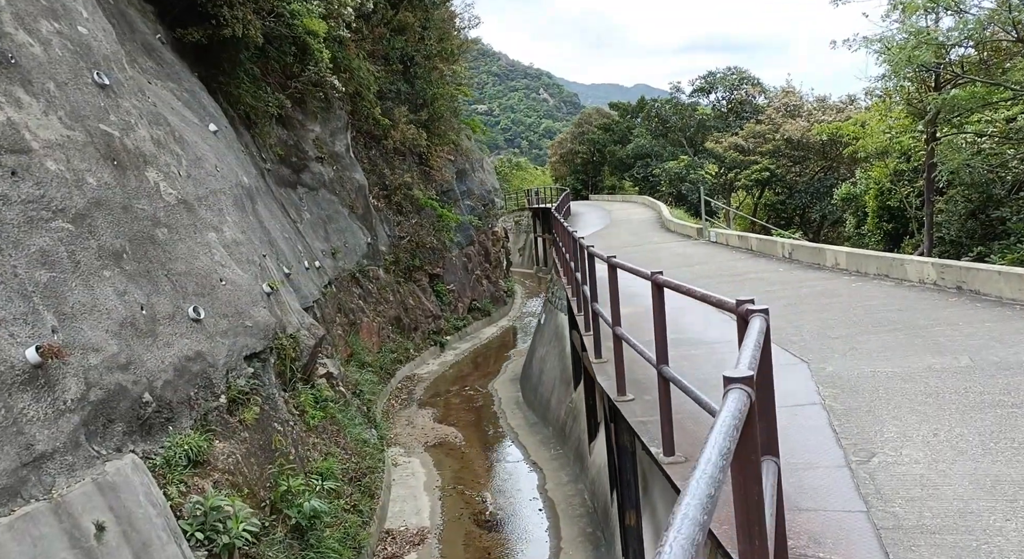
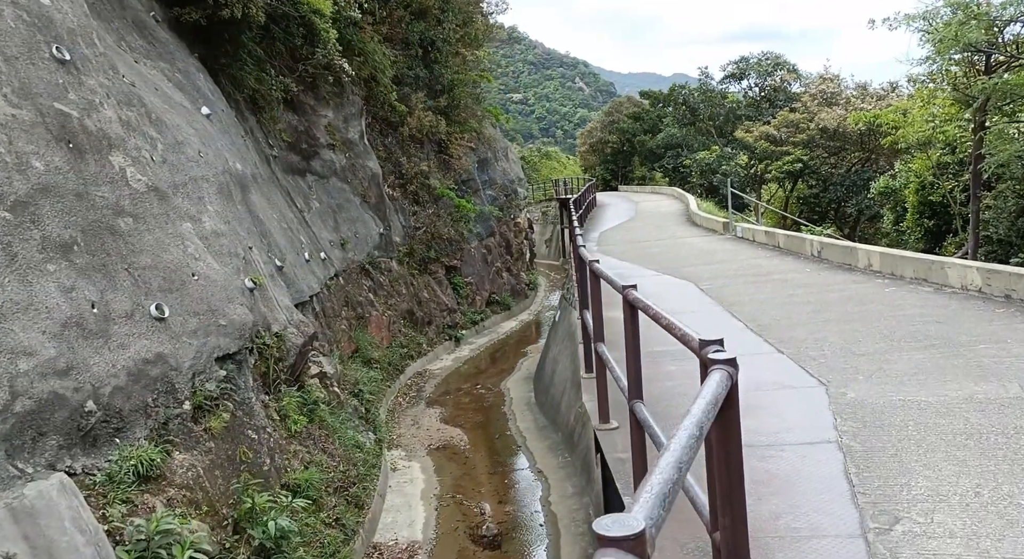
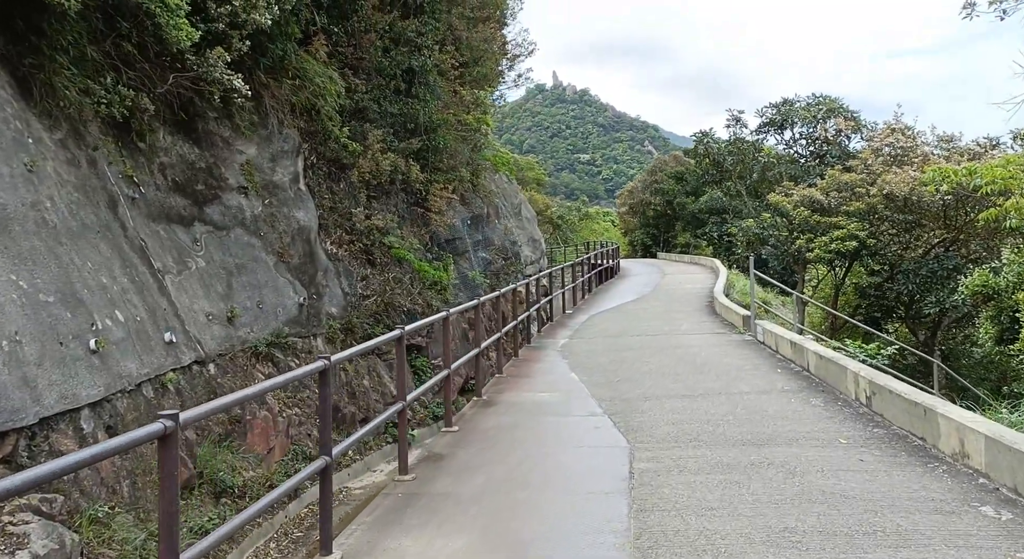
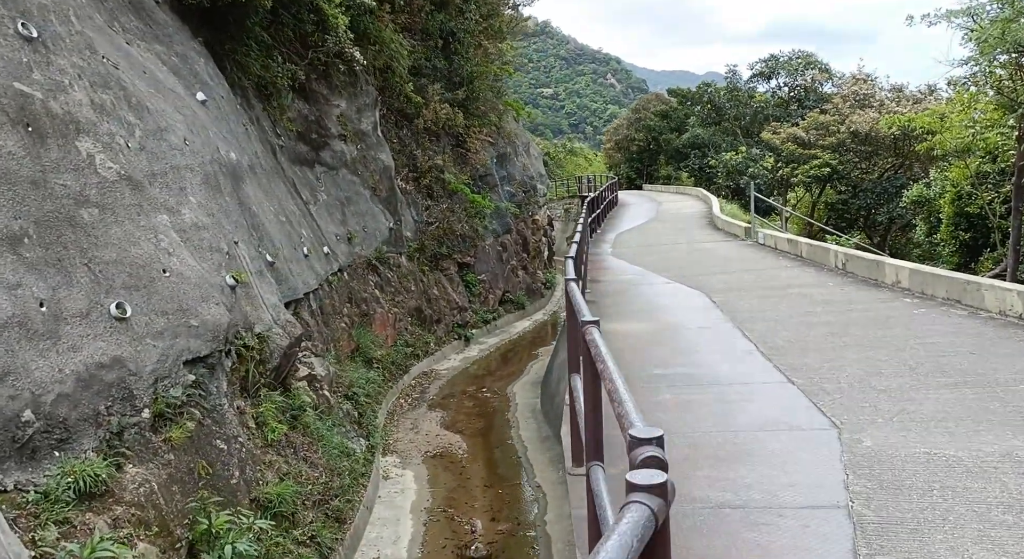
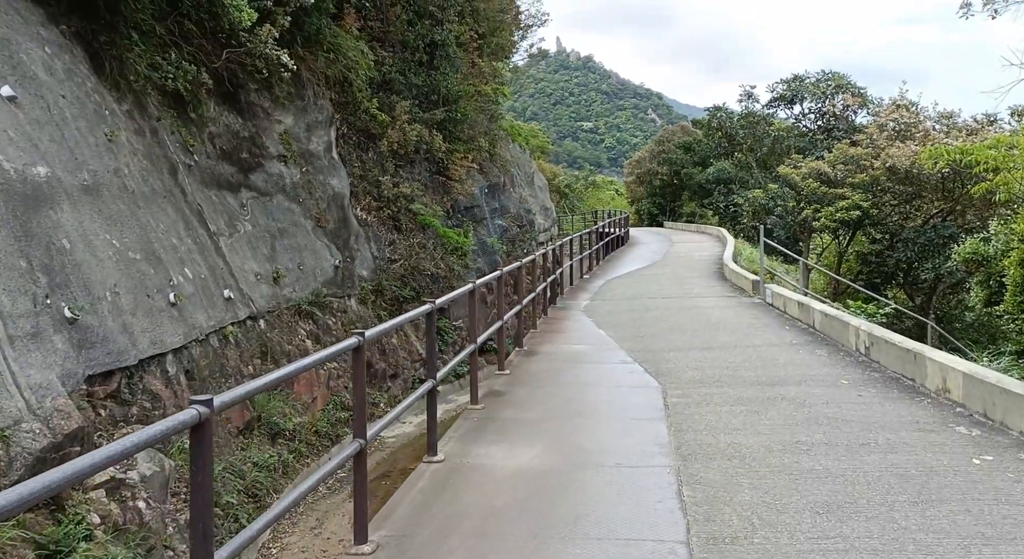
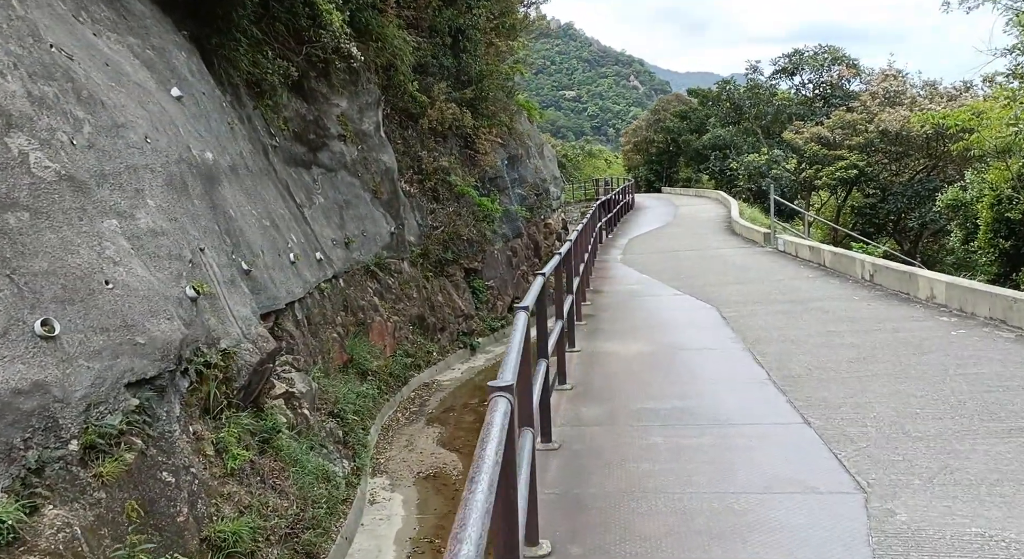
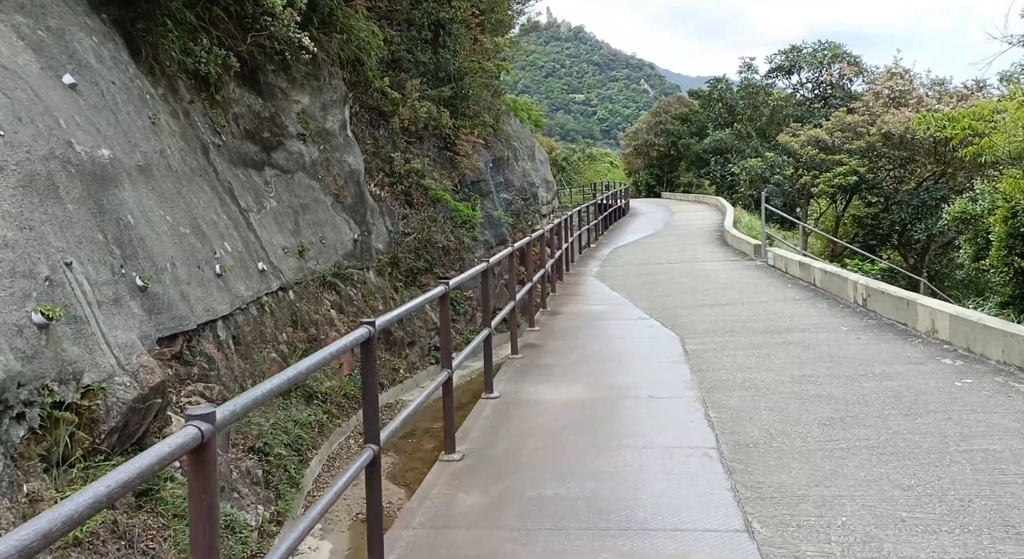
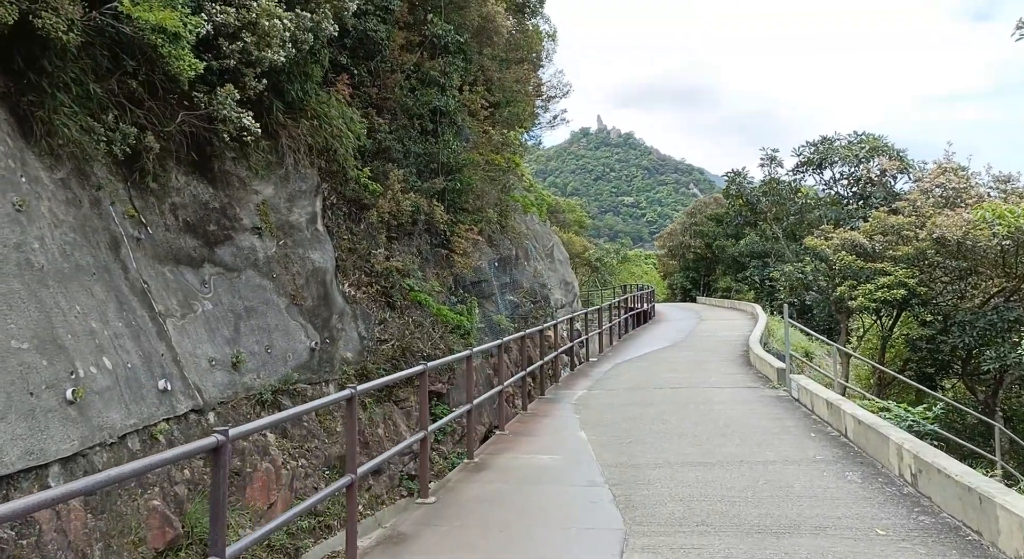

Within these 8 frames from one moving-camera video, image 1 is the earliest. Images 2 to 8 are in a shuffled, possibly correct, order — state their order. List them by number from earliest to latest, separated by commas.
2, 4, 6, 7, 5, 3, 8
